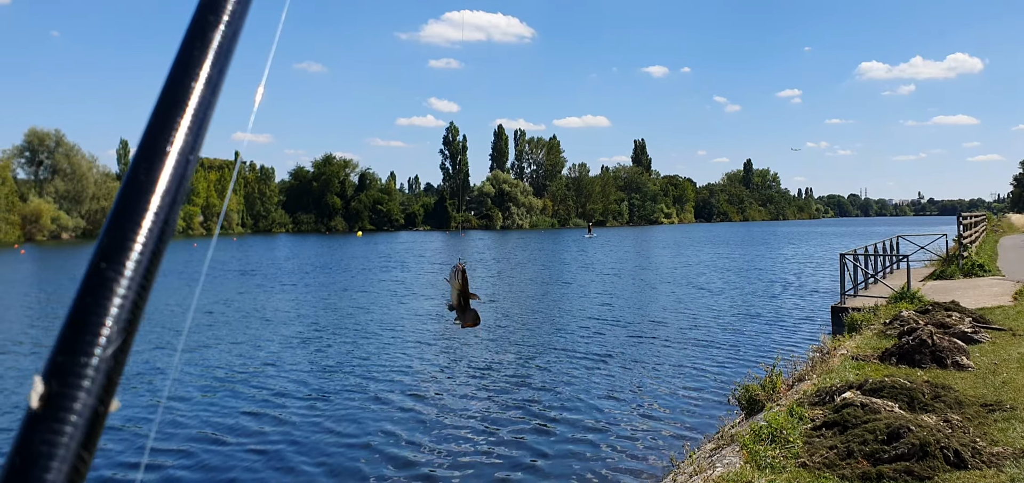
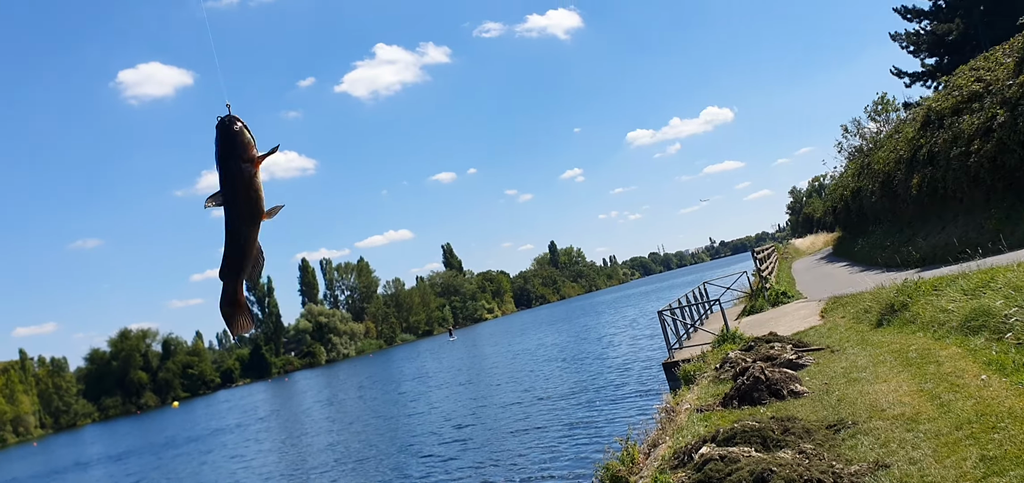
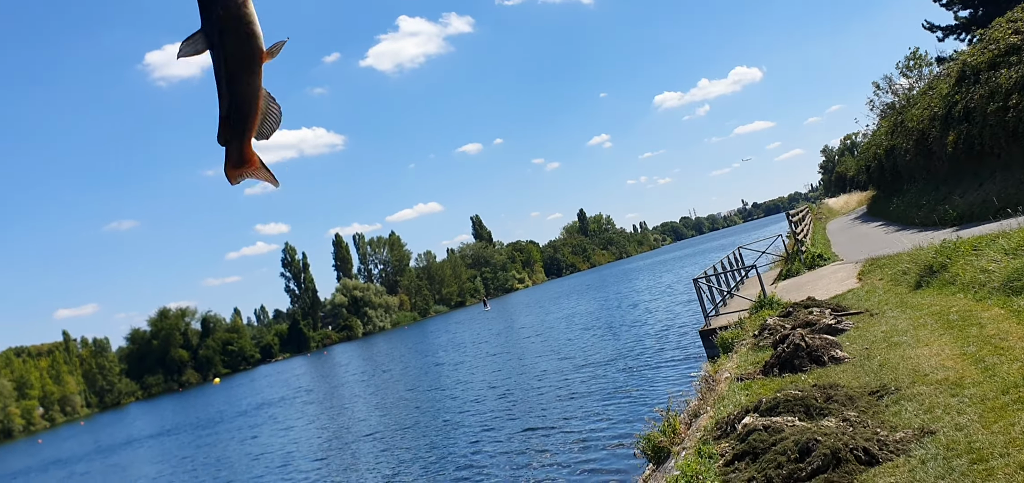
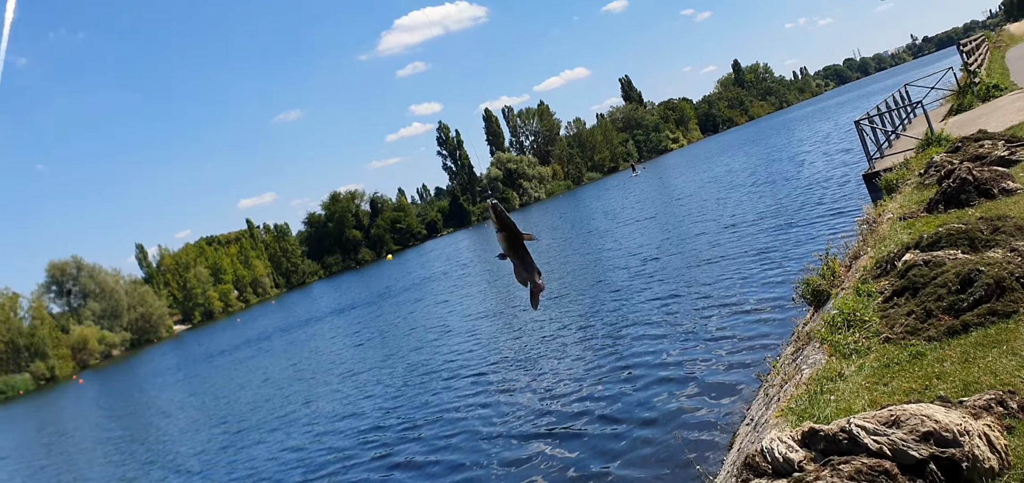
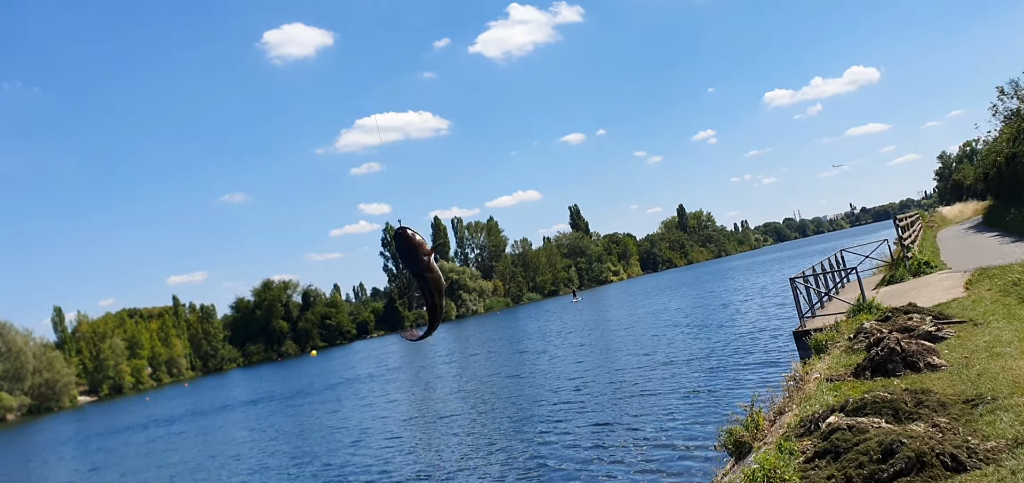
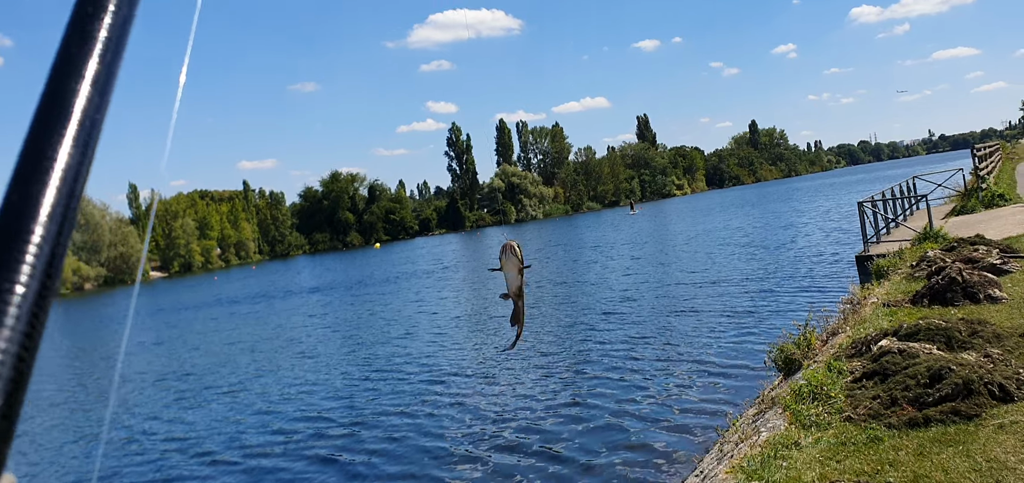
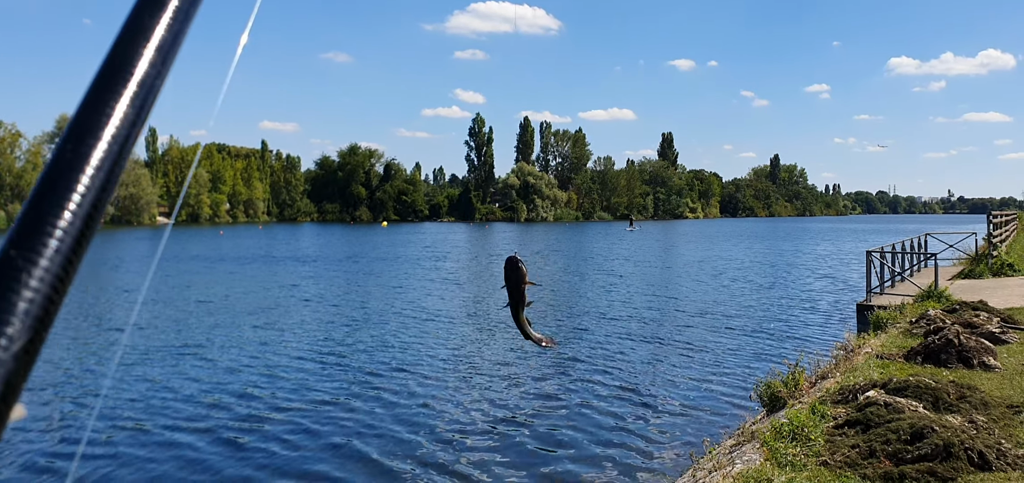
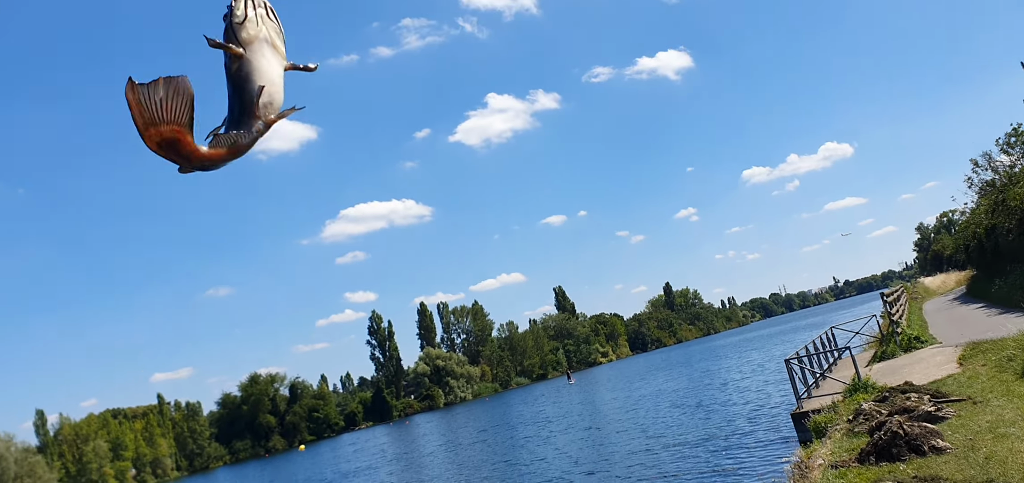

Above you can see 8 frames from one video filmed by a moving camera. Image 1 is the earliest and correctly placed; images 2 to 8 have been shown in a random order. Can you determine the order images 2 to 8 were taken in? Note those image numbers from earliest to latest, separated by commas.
7, 6, 4, 5, 2, 3, 8
